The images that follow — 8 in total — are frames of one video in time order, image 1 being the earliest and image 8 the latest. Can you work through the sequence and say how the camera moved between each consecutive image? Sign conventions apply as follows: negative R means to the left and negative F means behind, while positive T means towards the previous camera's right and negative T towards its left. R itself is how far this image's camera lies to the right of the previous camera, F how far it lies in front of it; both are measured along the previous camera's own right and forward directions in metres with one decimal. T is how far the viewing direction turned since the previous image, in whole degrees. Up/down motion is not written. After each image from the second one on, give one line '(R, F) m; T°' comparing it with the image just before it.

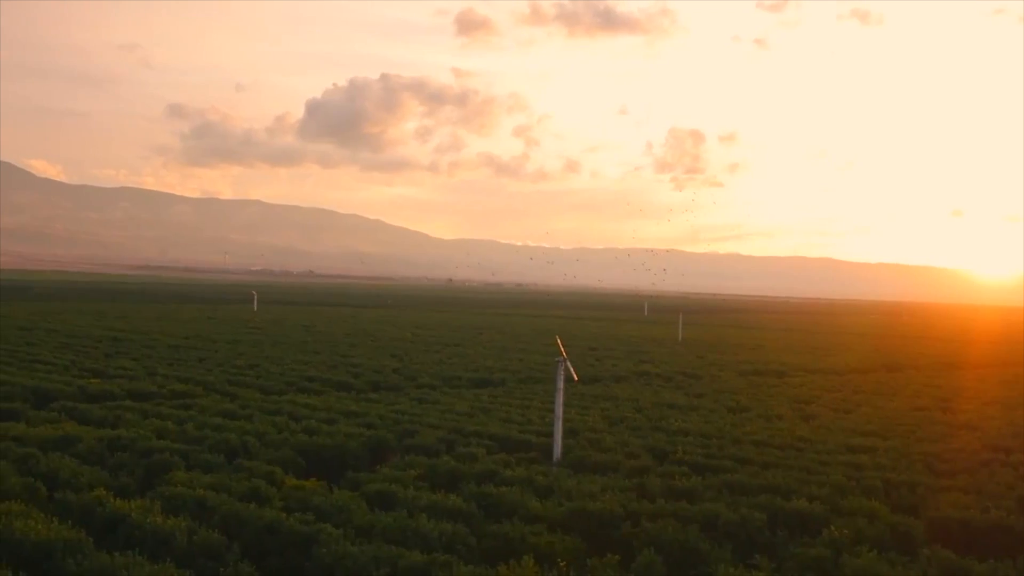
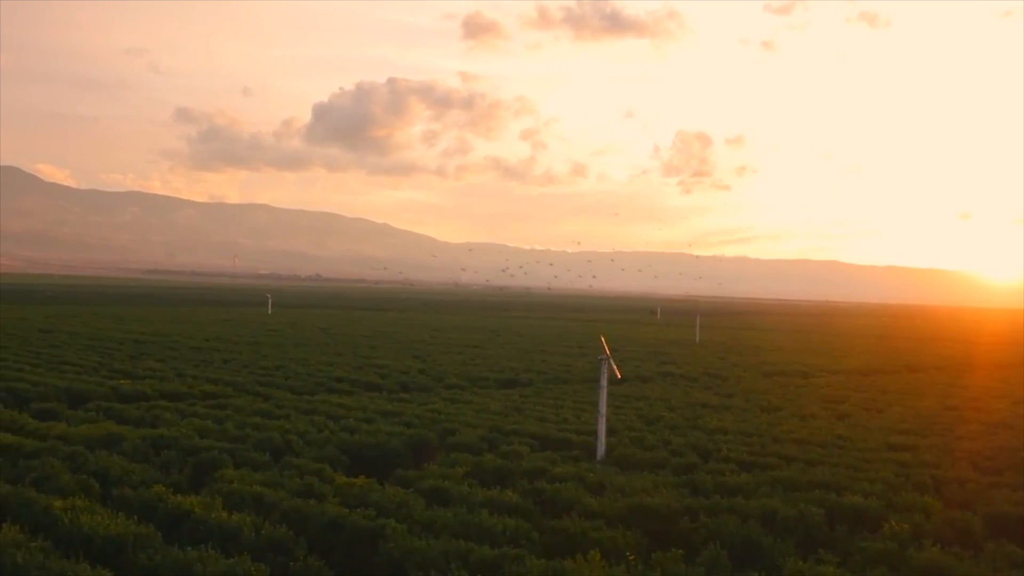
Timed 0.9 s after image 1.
(-0.7, 0.0) m; 0°
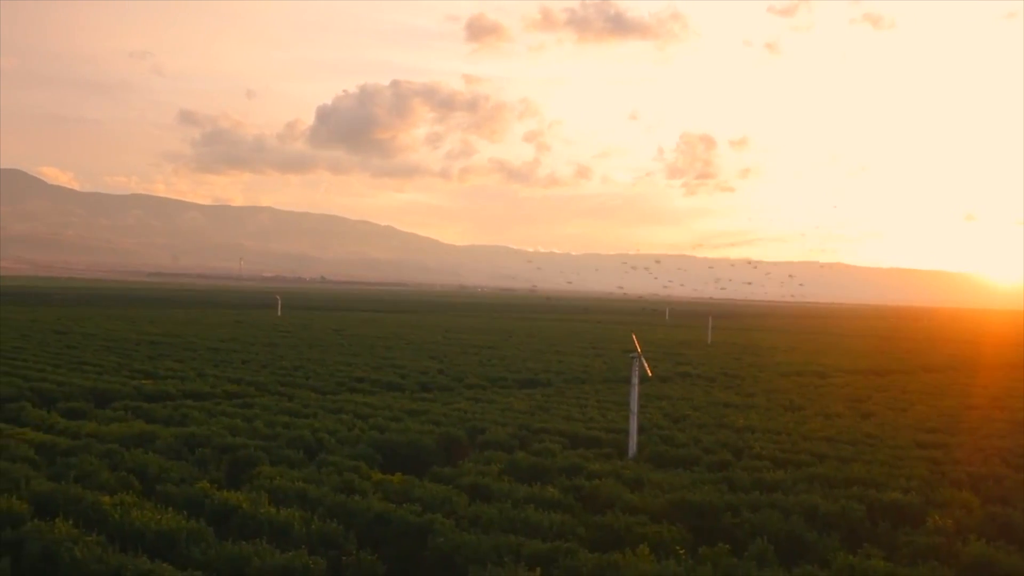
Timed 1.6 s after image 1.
(-0.5, 0.0) m; 0°
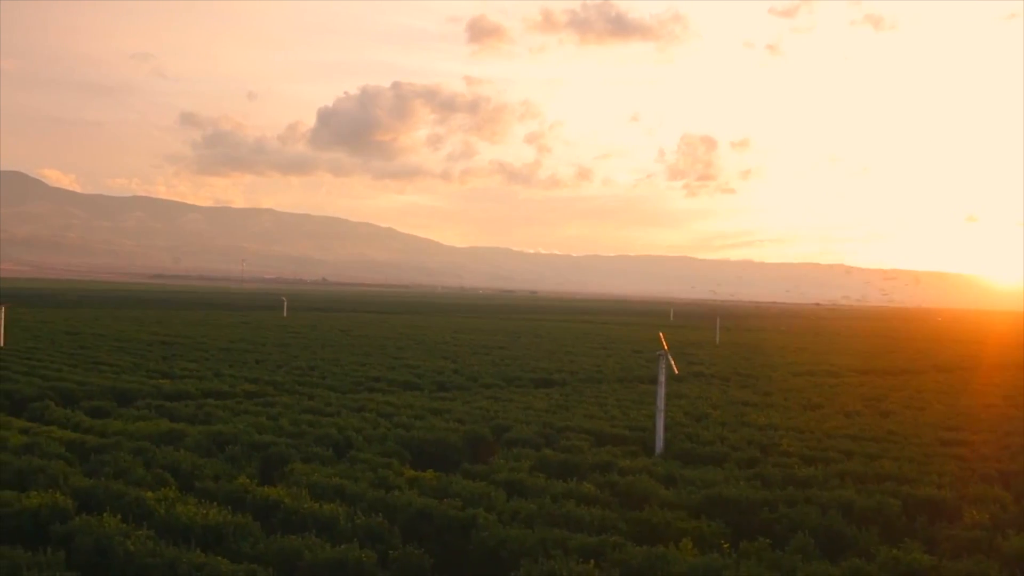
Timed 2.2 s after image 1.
(-0.5, -0.1) m; 0°
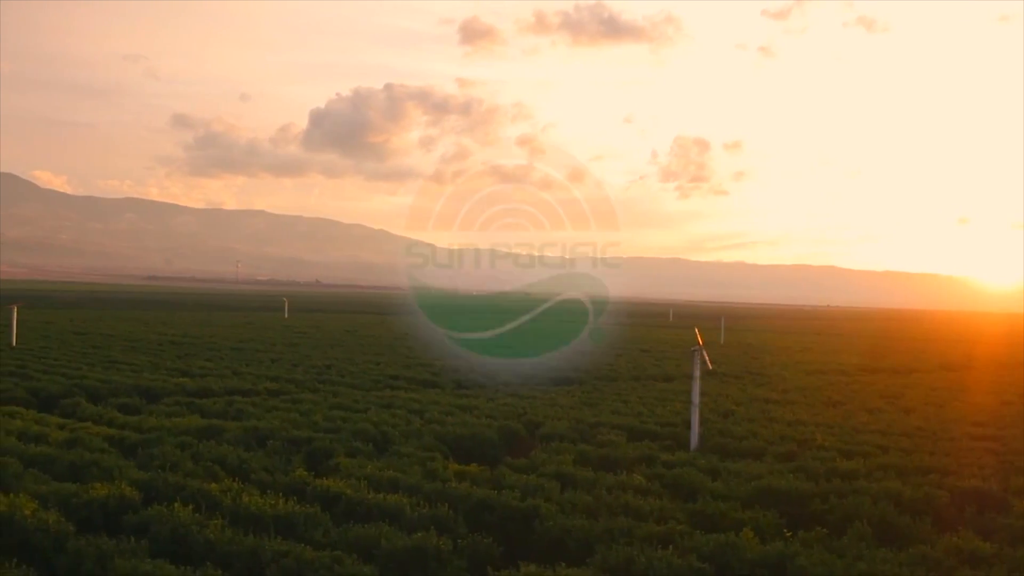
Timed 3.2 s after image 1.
(-0.8, -0.1) m; 0°
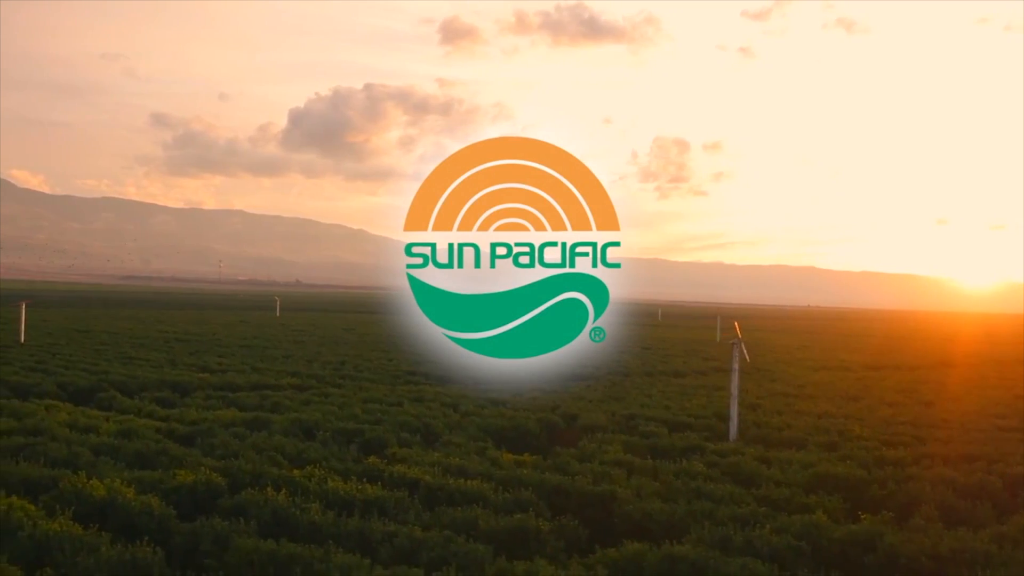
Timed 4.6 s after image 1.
(-1.2, -0.3) m; +1°
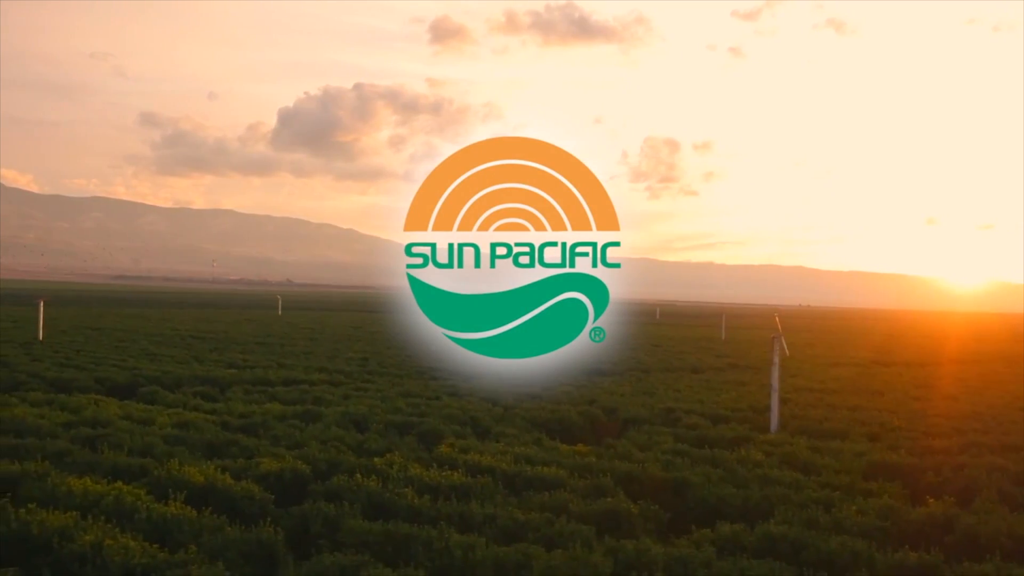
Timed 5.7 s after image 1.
(-1.1, -0.3) m; 0°
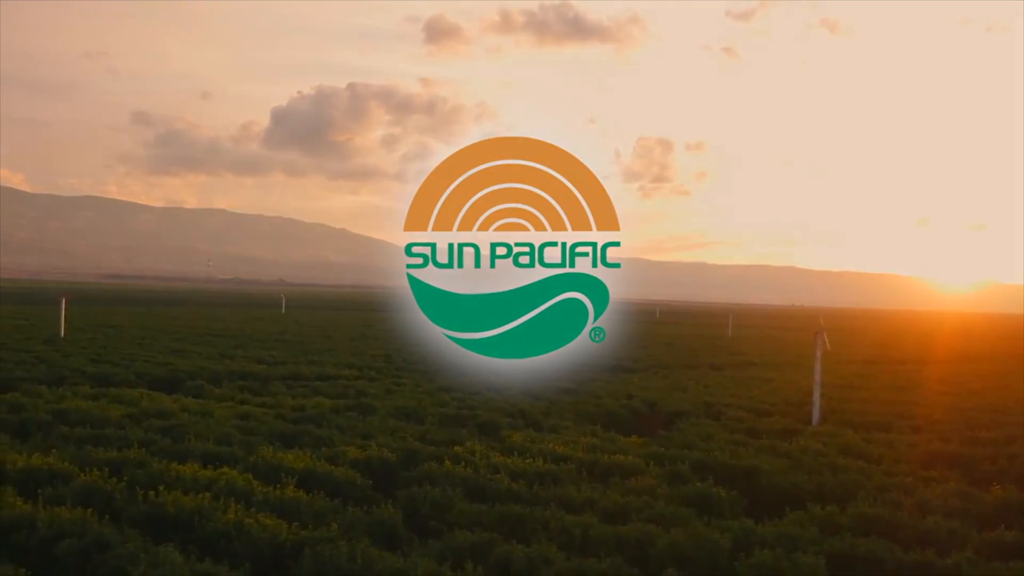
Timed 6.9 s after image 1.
(-1.1, -0.4) m; 0°
